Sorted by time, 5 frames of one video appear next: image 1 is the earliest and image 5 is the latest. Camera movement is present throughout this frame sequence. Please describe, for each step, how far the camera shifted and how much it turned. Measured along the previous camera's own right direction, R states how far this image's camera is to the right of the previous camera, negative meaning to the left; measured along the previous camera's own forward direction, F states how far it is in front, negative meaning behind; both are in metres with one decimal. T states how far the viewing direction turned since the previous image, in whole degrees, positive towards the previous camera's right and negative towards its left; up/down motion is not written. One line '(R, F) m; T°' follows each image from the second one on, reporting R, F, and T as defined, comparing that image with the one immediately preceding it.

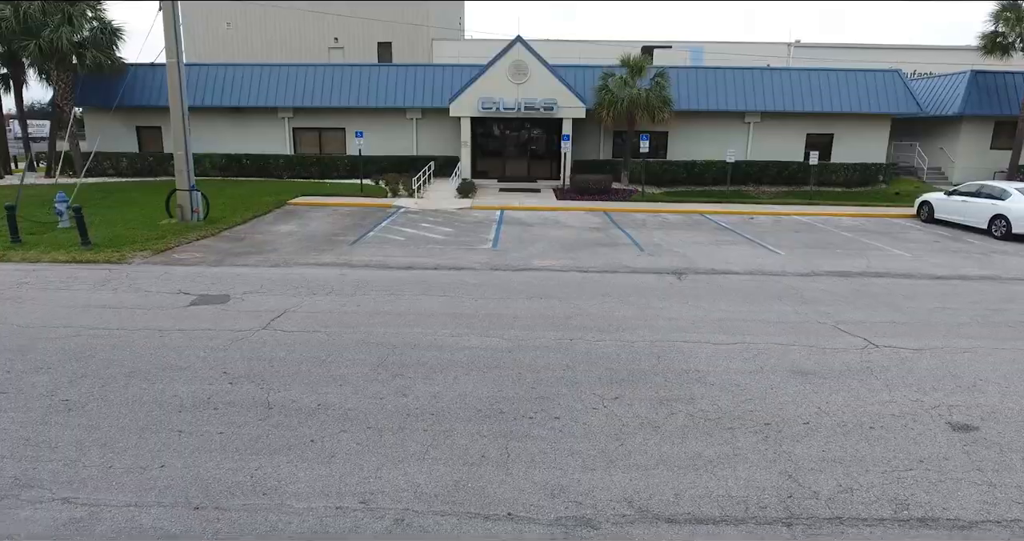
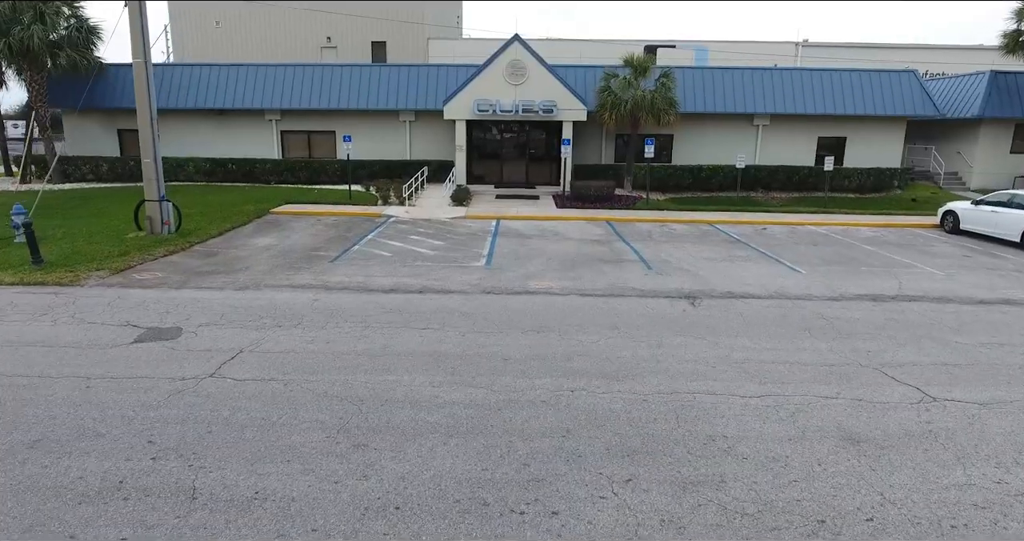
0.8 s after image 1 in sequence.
(+0.1, +1.1) m; 0°
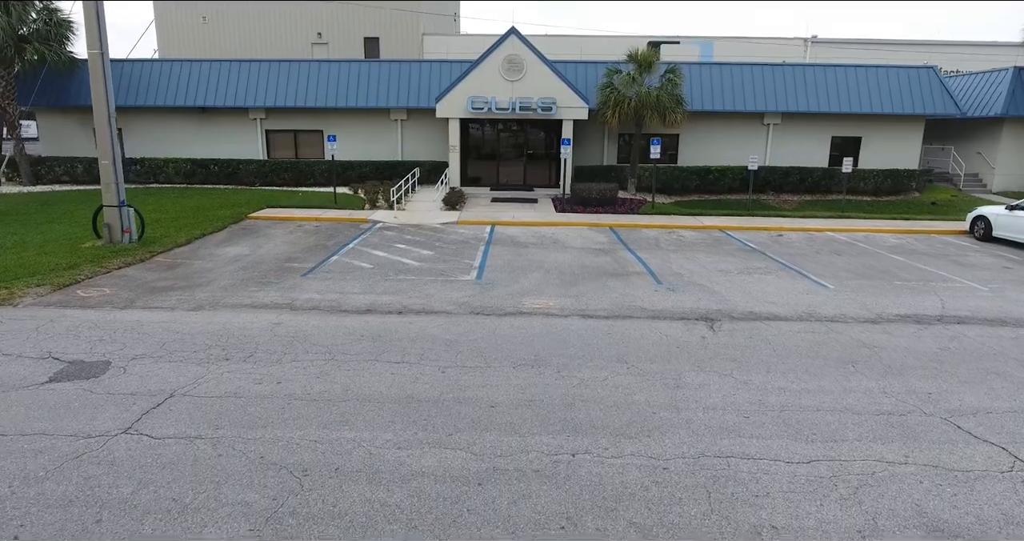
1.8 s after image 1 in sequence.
(+0.1, +1.3) m; 0°
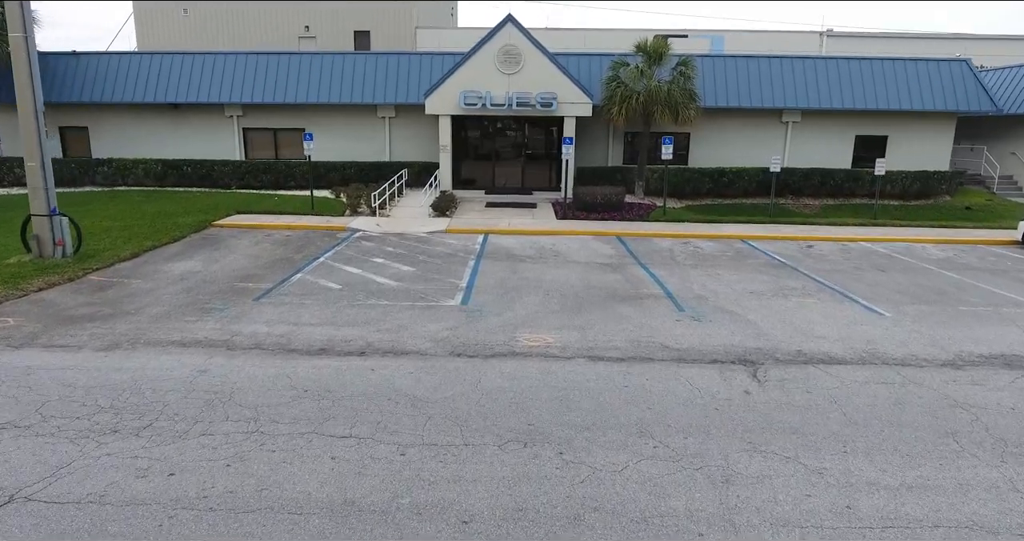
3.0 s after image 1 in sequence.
(+0.1, +1.8) m; 0°
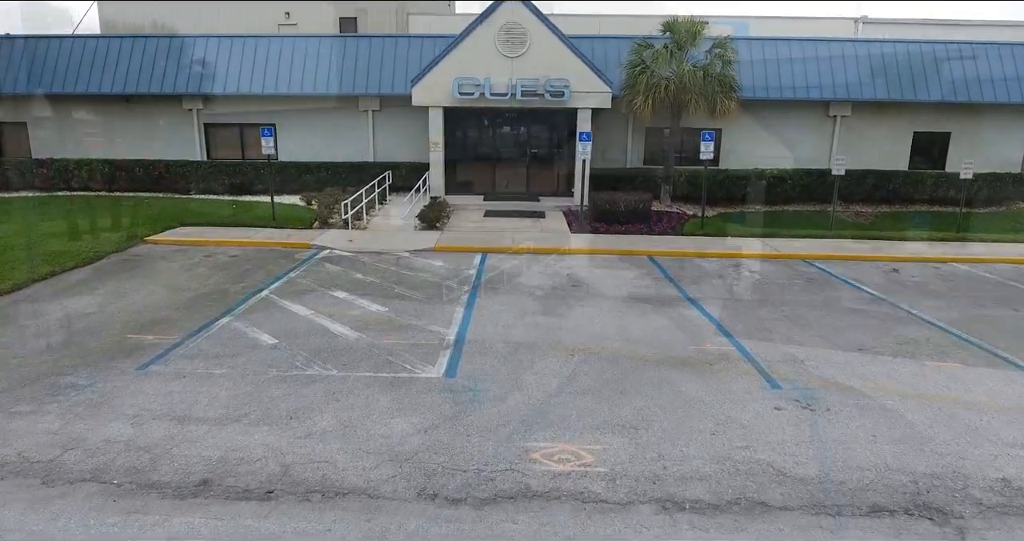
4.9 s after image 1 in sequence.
(-0.1, +3.0) m; 0°
